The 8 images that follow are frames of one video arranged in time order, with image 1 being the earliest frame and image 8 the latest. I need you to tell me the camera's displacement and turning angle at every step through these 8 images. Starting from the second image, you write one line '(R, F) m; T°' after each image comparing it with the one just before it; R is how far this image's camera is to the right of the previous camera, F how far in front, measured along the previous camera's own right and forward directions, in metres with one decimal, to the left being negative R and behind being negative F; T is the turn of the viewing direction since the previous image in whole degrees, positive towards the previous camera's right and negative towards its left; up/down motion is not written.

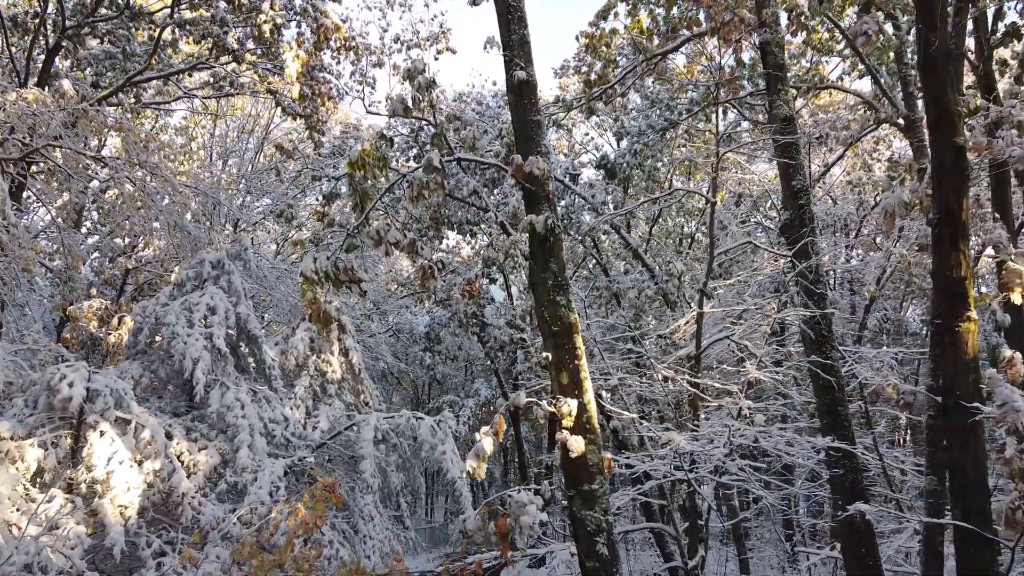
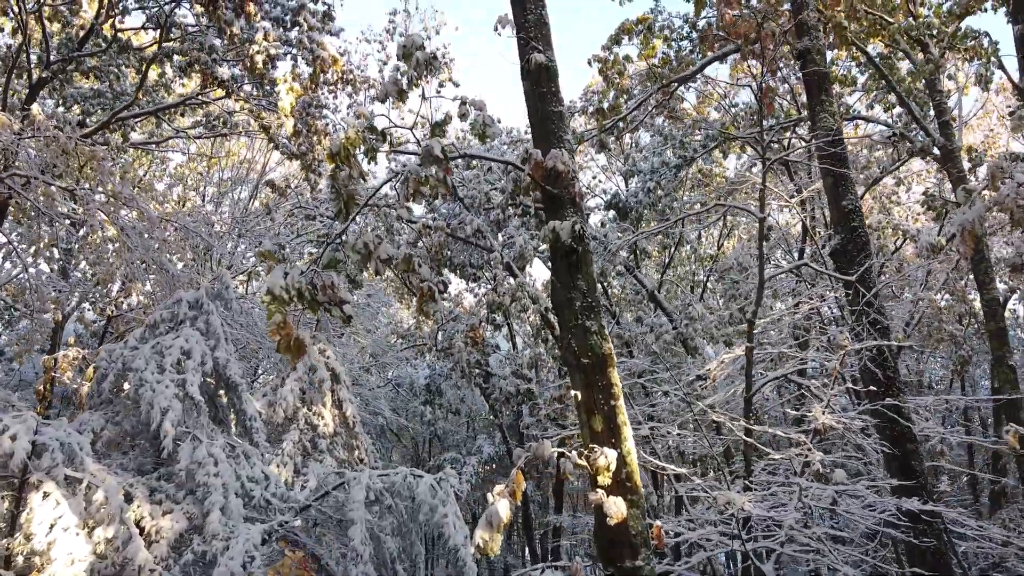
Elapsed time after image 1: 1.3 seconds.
(-0.1, +0.6) m; 0°
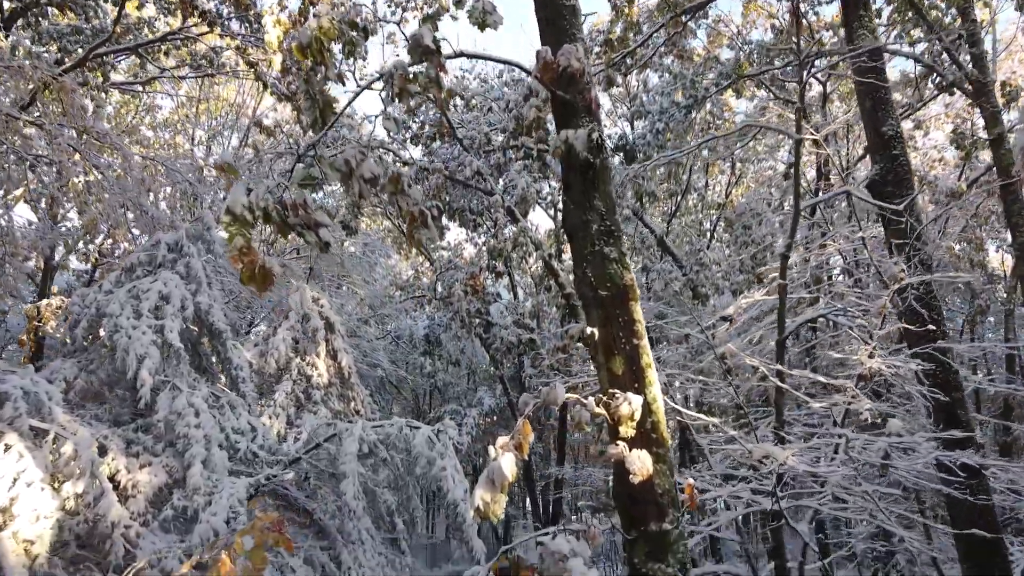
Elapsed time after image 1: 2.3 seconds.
(0.0, +0.4) m; 0°
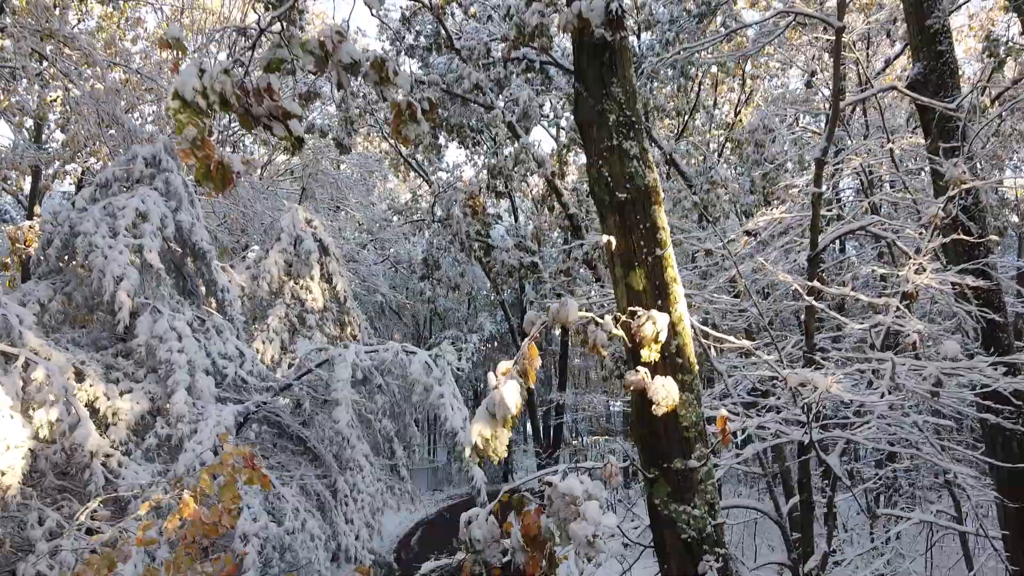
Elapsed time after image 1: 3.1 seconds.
(0.0, +0.3) m; 0°
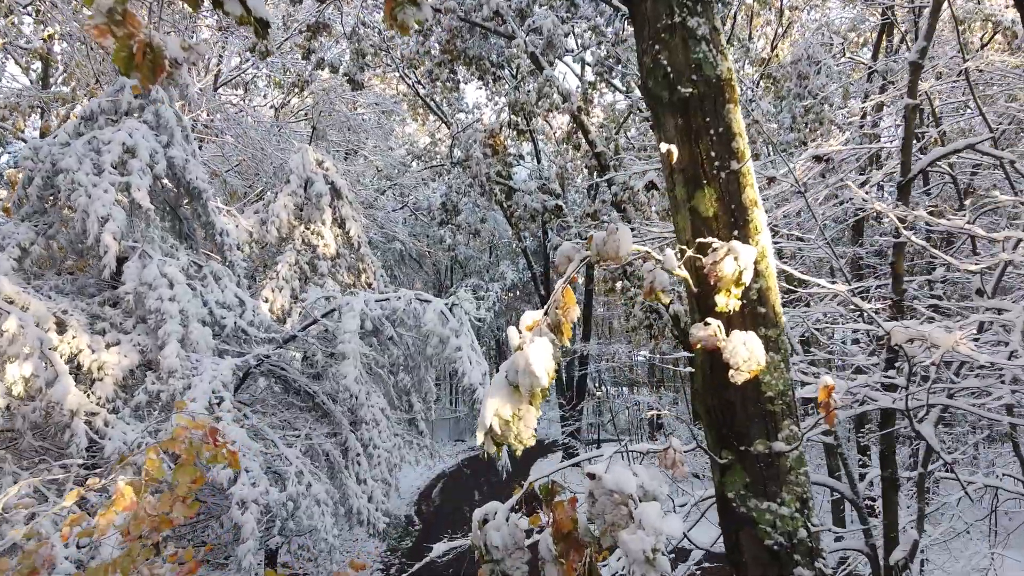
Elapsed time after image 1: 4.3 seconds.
(0.0, +0.4) m; -2°
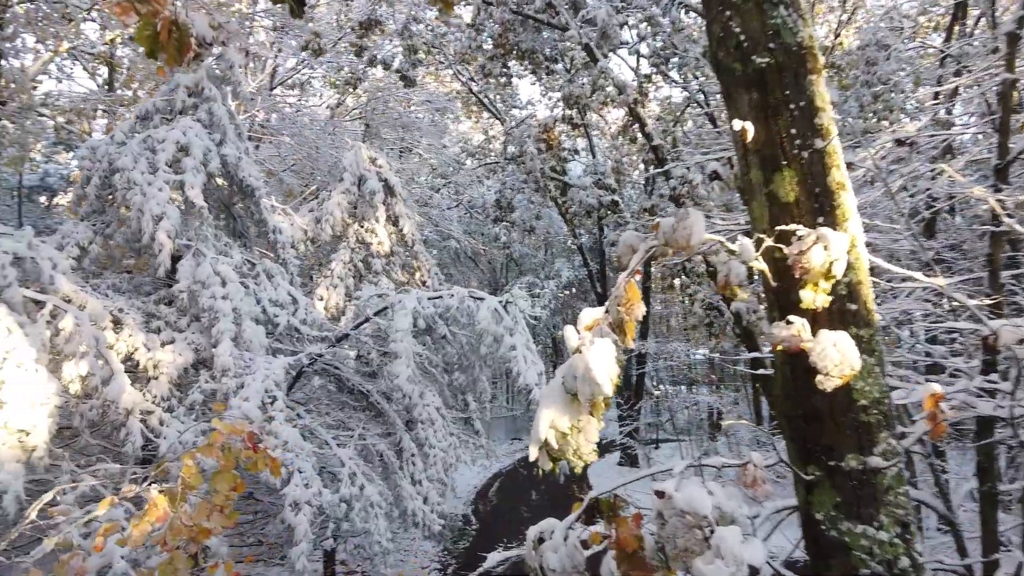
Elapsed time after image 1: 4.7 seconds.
(0.0, +0.1) m; -4°
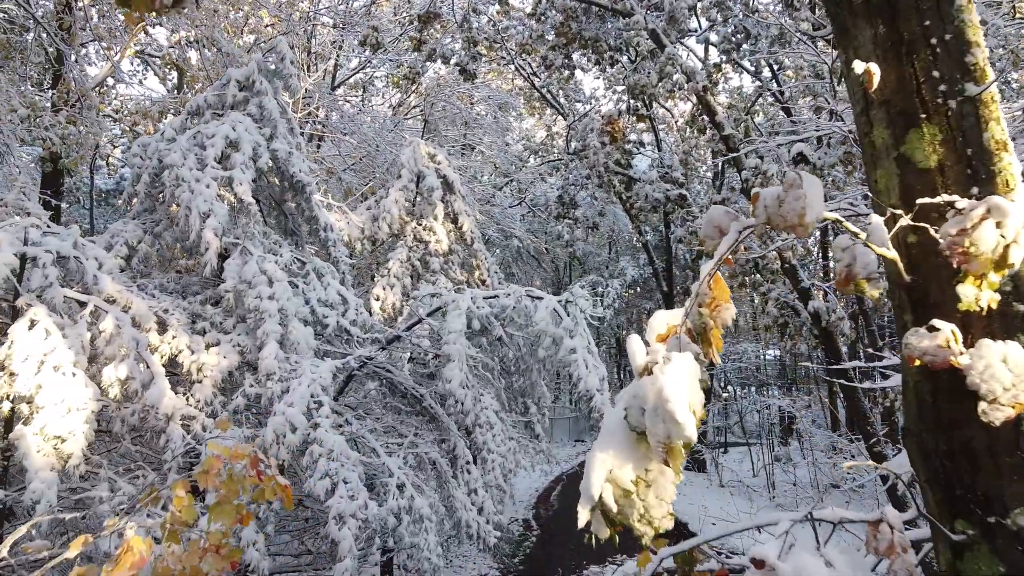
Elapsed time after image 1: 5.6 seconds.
(0.0, +0.3) m; -5°
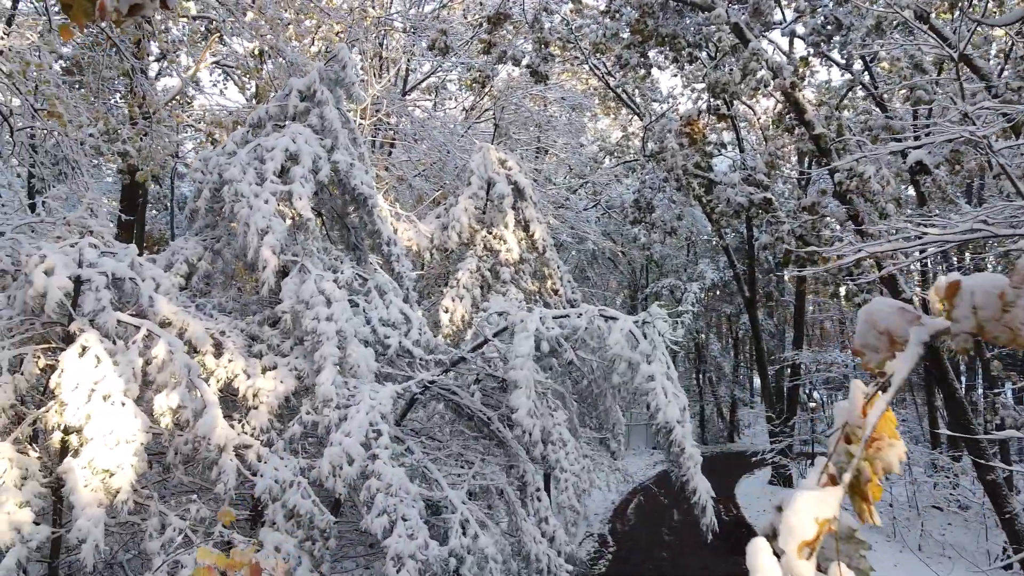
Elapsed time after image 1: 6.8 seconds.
(0.0, +0.3) m; -5°
